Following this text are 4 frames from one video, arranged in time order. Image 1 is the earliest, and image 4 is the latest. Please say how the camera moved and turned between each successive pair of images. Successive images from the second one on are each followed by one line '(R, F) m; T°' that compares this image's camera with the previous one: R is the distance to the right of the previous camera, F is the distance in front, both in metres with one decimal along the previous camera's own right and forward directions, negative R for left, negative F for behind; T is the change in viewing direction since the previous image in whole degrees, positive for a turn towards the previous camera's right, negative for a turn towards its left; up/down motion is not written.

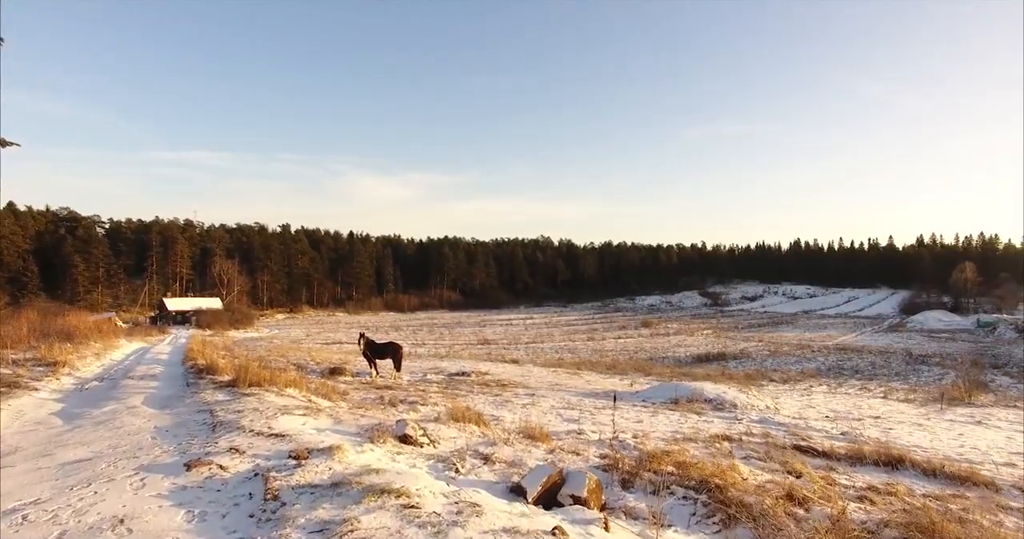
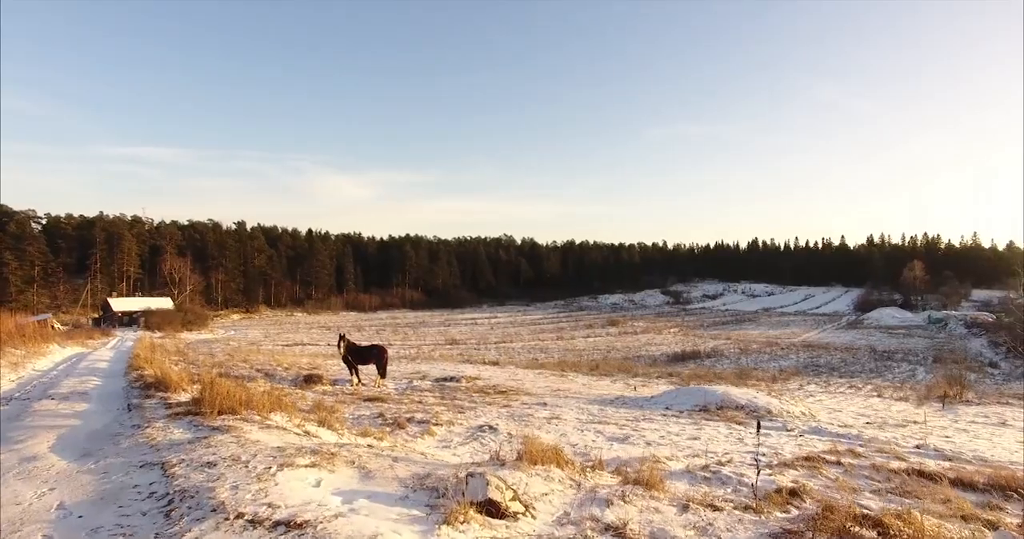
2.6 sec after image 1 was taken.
(-1.1, +2.2) m; +4°
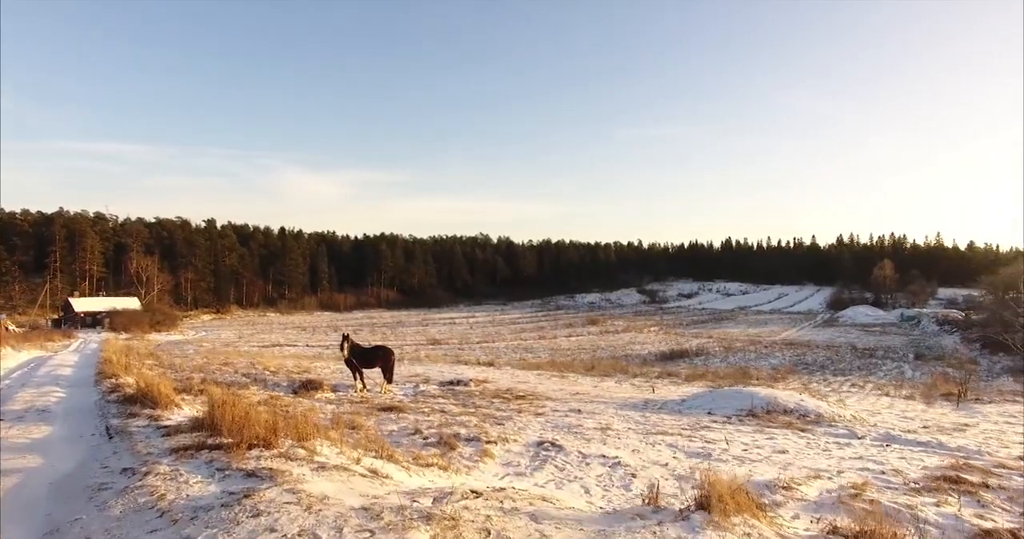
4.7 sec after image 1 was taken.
(-1.2, +1.6) m; +3°
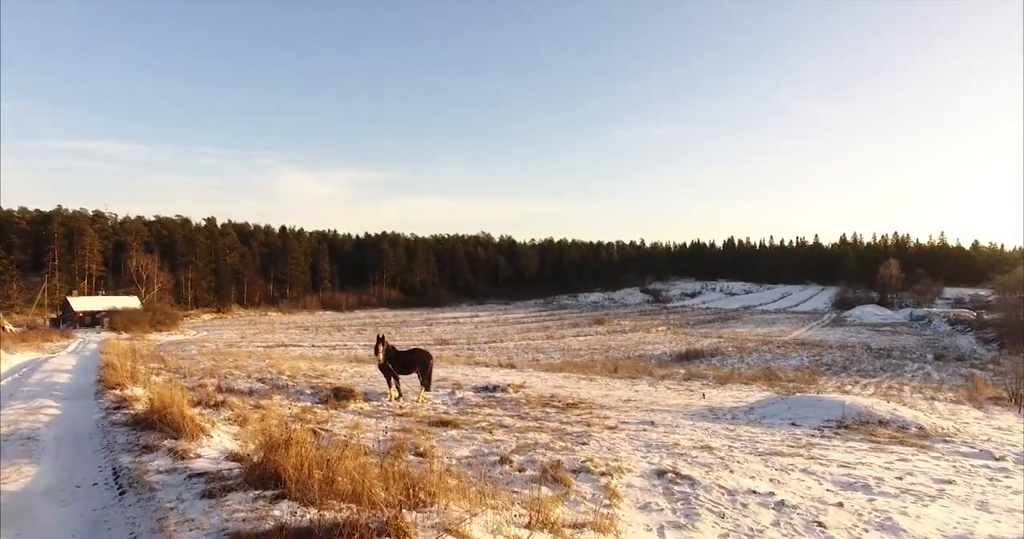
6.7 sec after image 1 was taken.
(-1.2, +1.6) m; 0°
